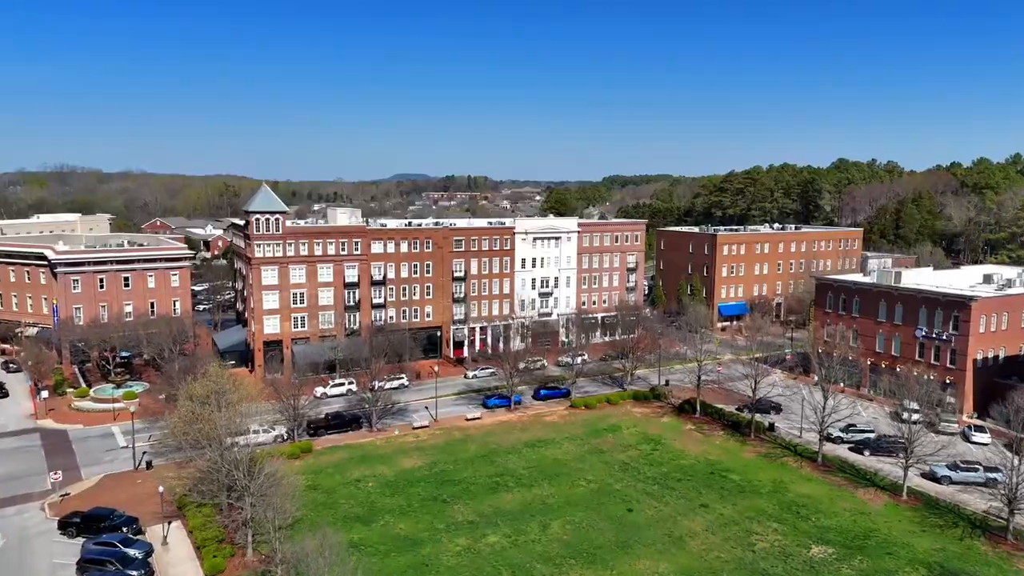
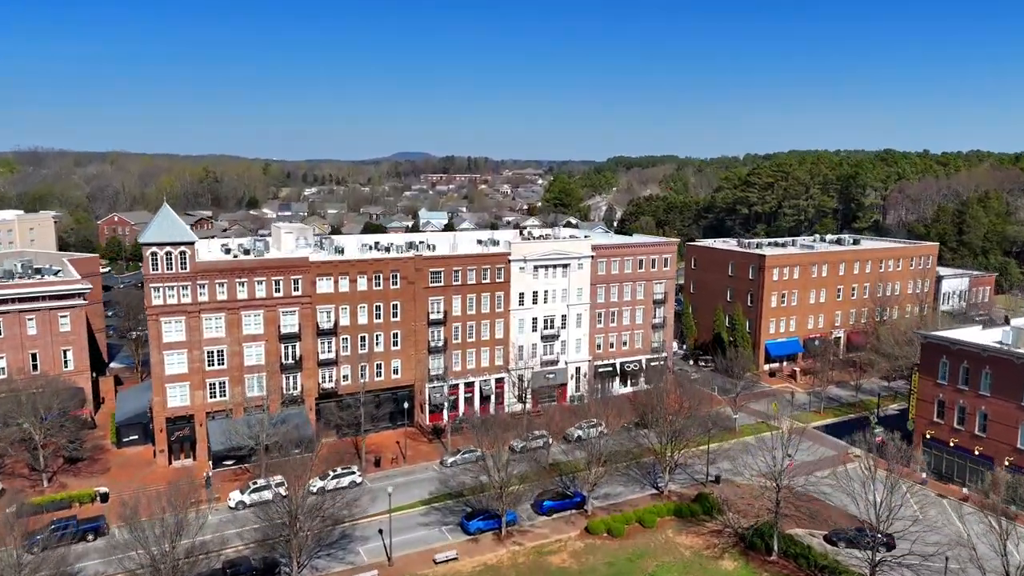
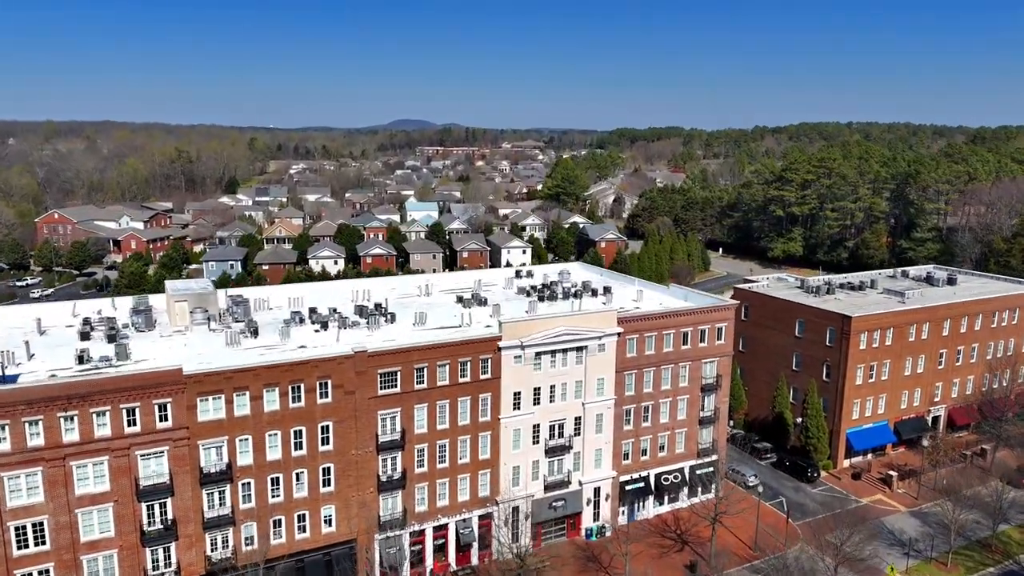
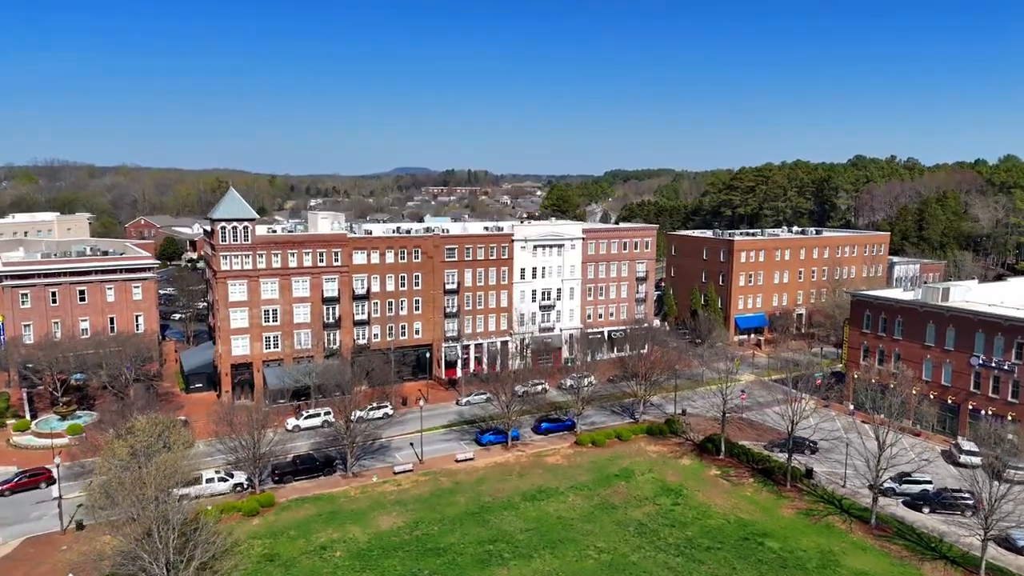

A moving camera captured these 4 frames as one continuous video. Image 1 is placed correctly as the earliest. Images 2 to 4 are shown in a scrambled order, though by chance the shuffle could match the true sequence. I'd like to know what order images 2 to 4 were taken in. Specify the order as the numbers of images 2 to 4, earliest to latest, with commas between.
4, 2, 3
